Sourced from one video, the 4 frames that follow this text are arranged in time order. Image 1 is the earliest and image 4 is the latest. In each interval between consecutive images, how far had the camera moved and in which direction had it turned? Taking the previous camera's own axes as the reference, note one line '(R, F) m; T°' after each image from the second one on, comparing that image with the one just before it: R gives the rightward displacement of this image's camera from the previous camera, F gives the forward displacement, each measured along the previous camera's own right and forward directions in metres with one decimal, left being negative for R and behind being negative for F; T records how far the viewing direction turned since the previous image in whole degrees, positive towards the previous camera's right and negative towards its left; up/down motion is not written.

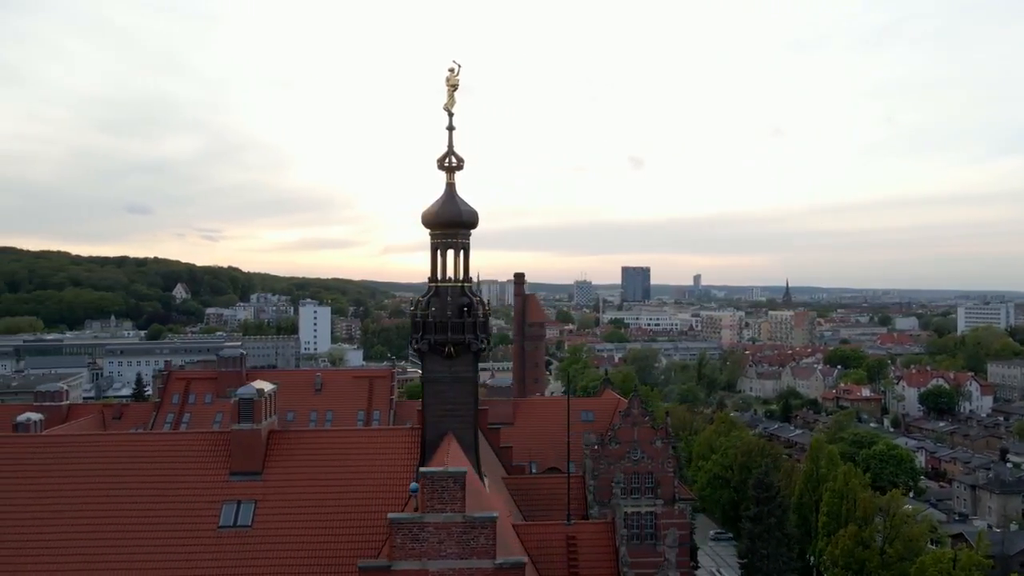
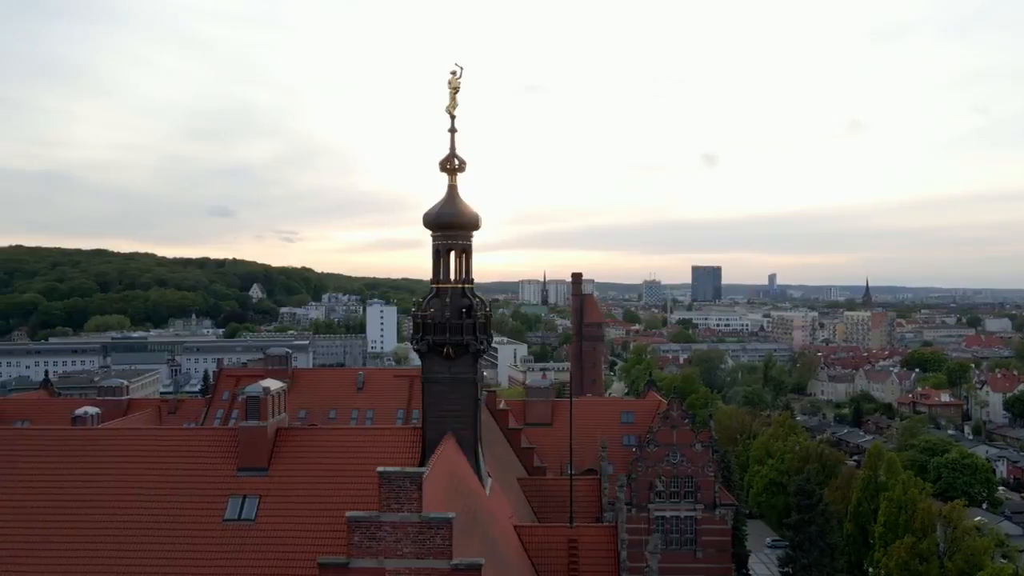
(+1.4, +0.1) m; -5°
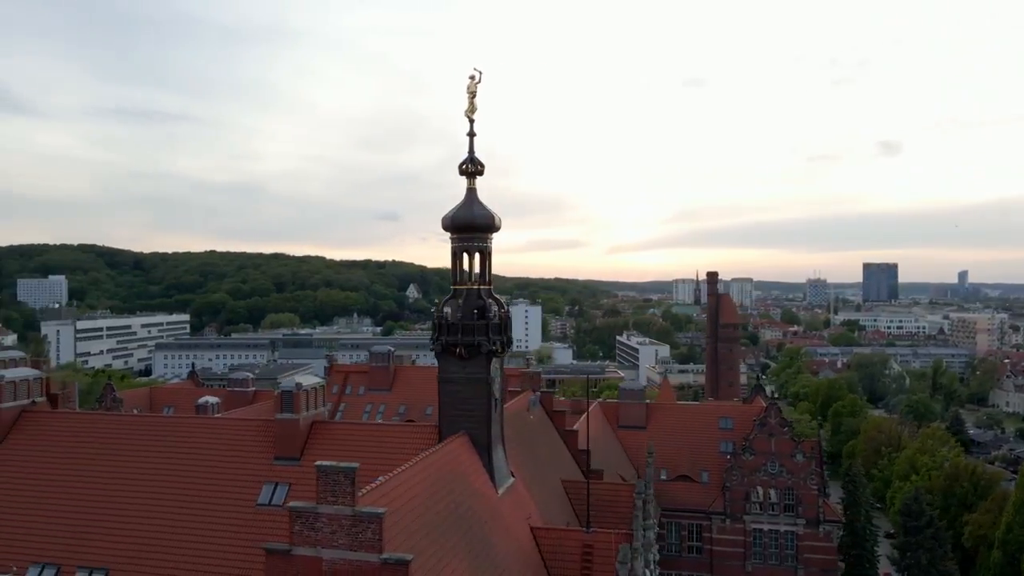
(+2.9, +0.3) m; -12°
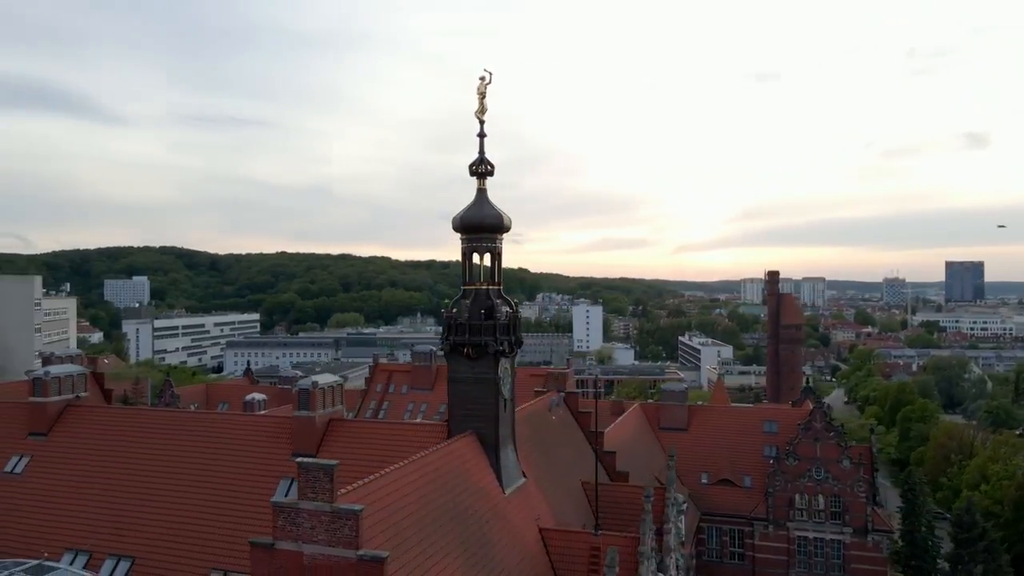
(+1.2, +0.1) m; -5°
